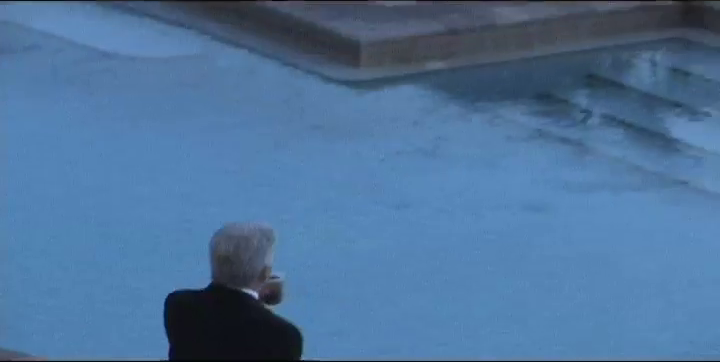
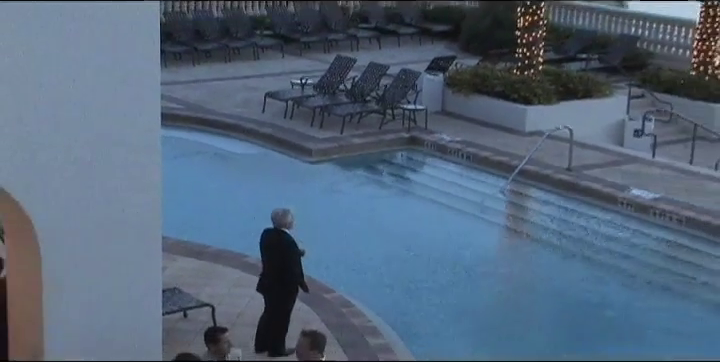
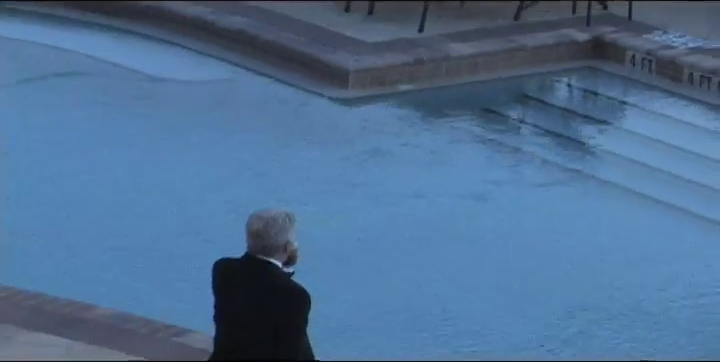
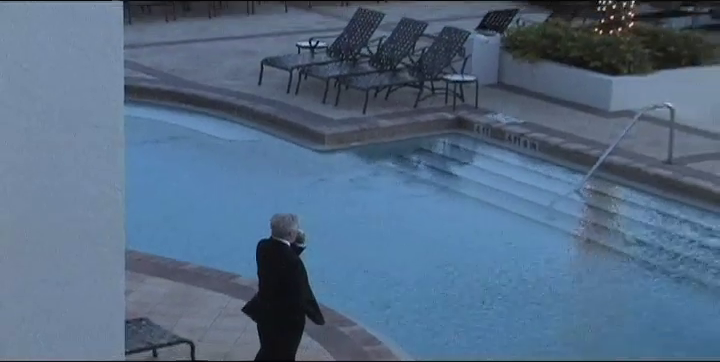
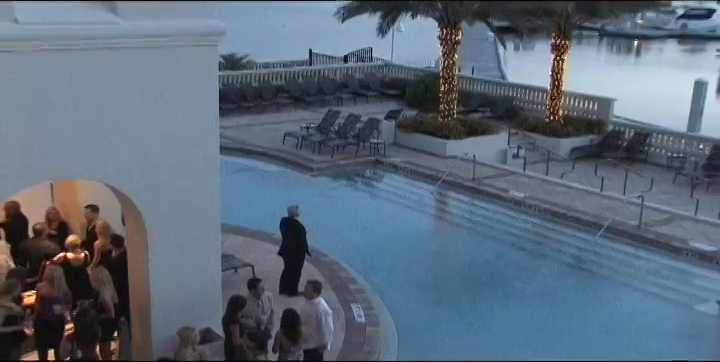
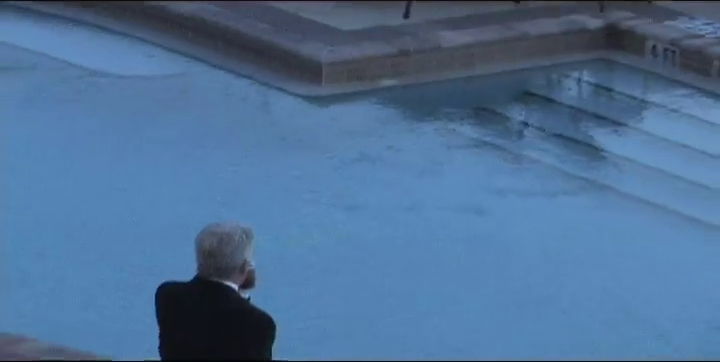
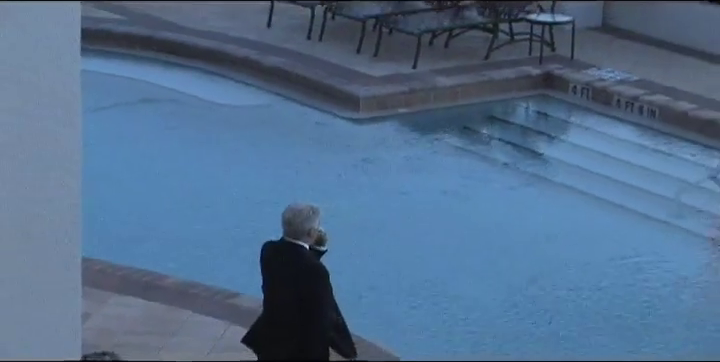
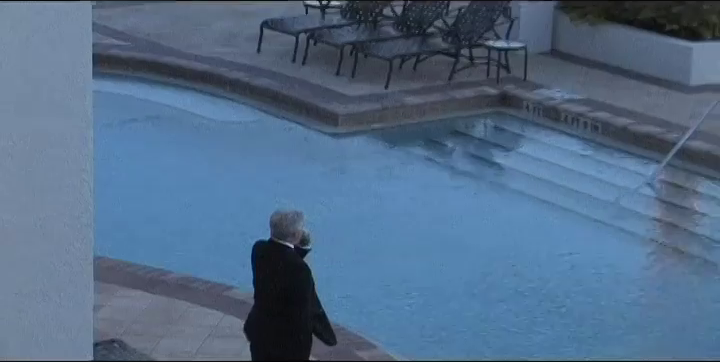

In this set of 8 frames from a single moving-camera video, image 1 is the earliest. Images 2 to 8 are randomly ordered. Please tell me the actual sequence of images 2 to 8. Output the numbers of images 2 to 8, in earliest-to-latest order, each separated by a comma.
6, 3, 7, 8, 4, 2, 5
